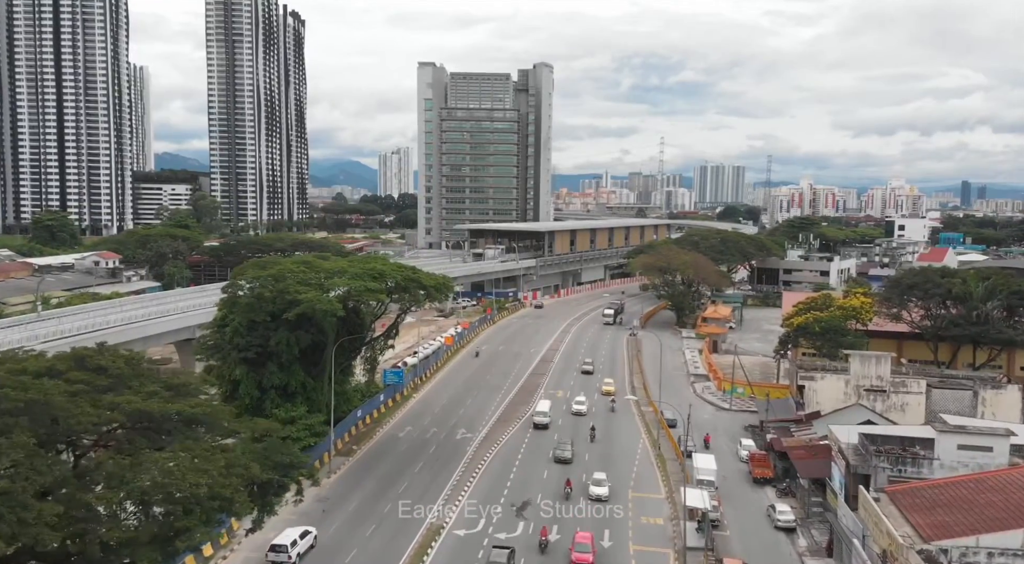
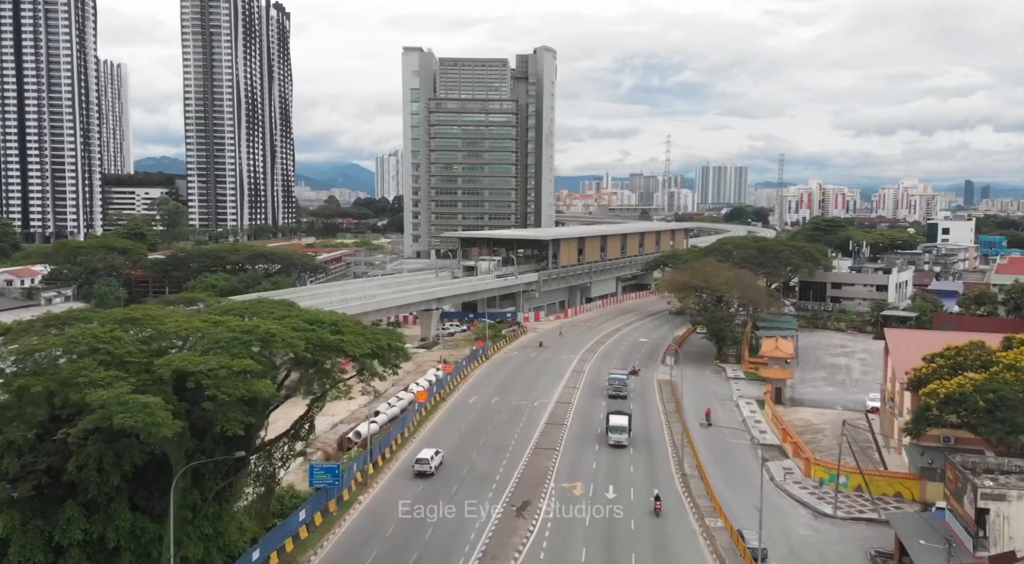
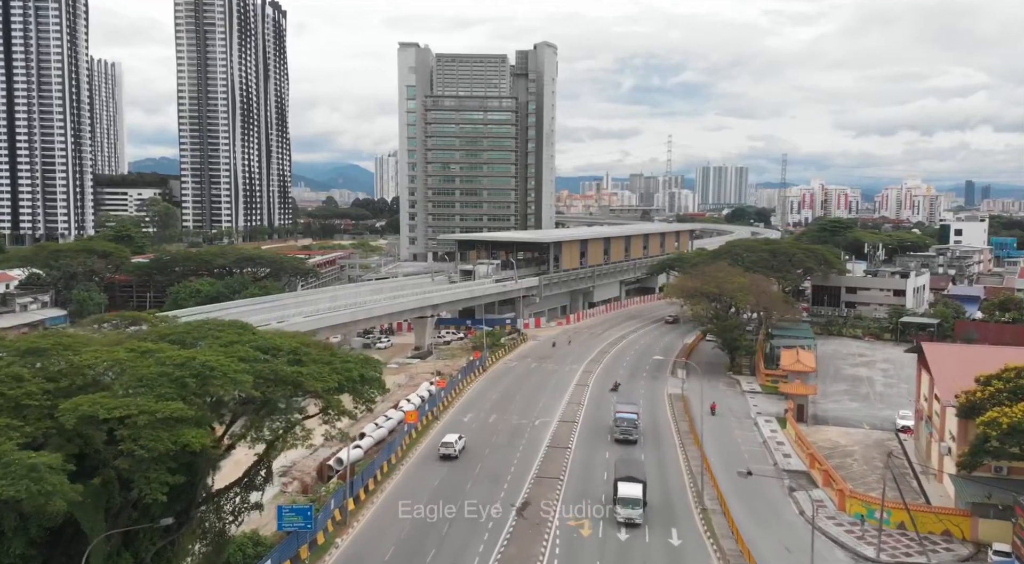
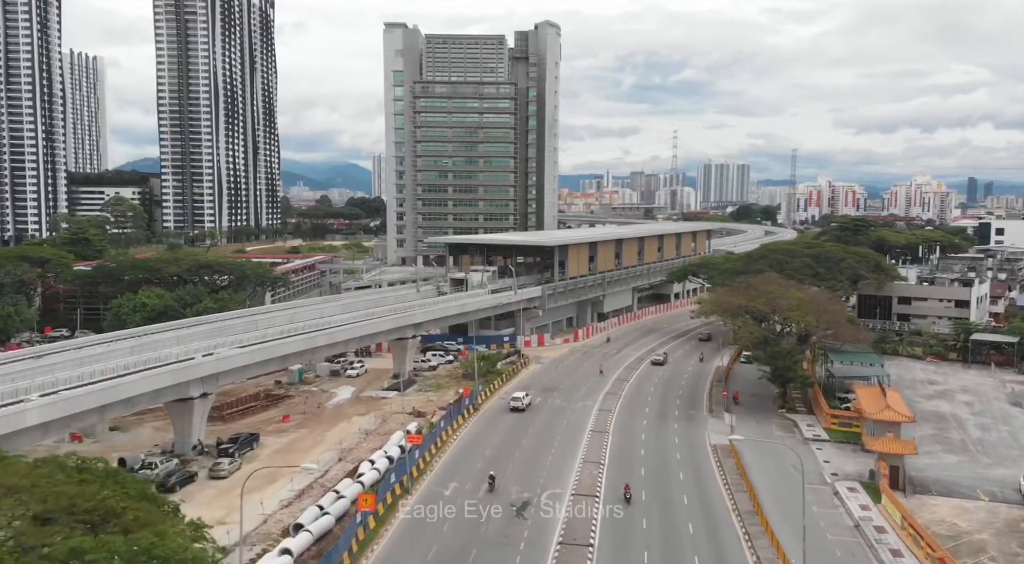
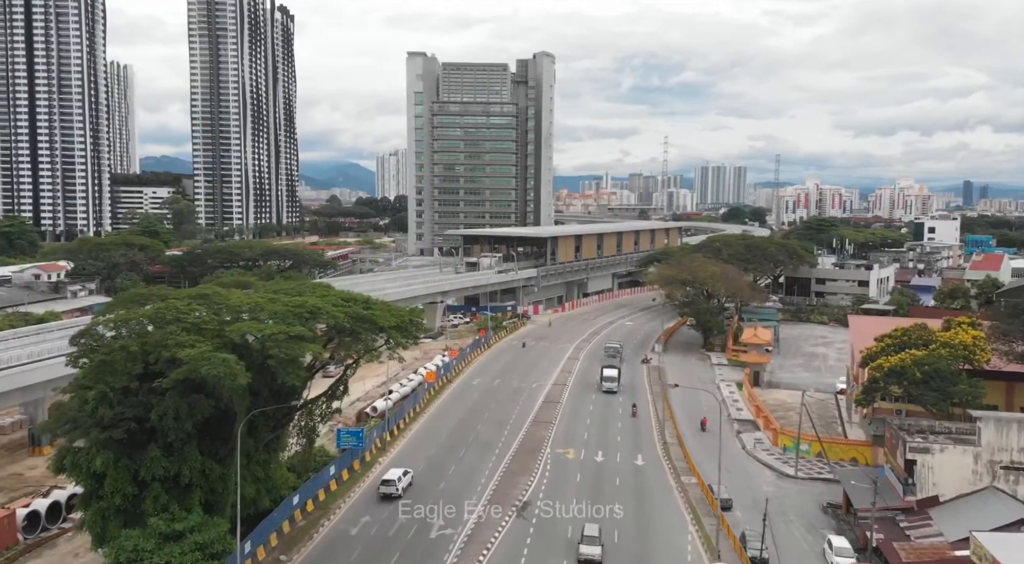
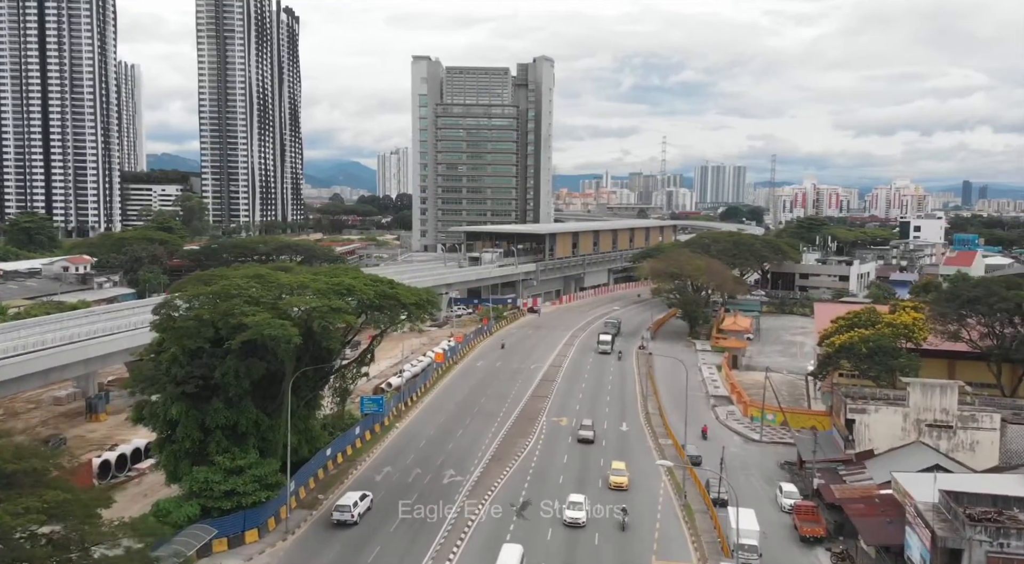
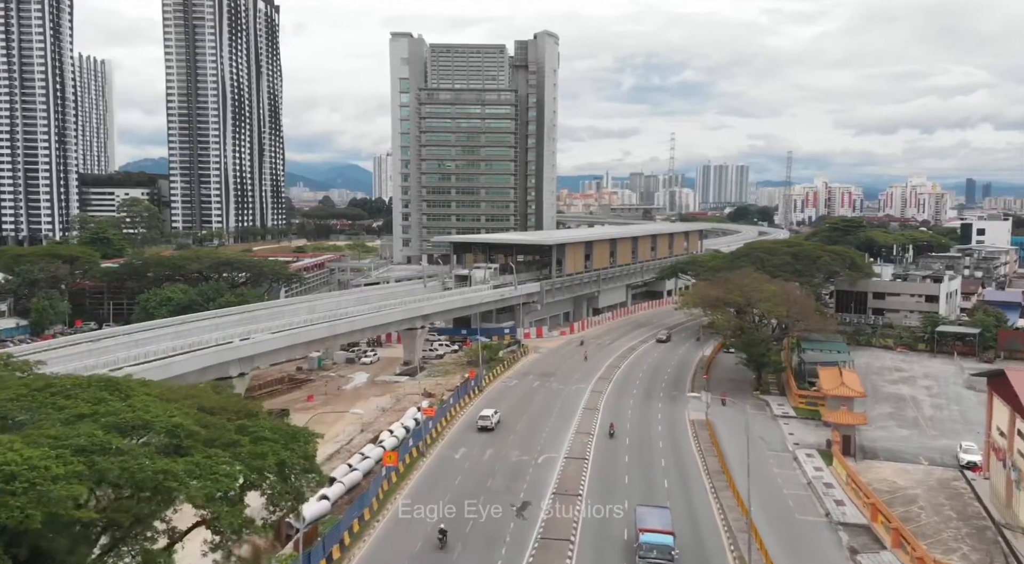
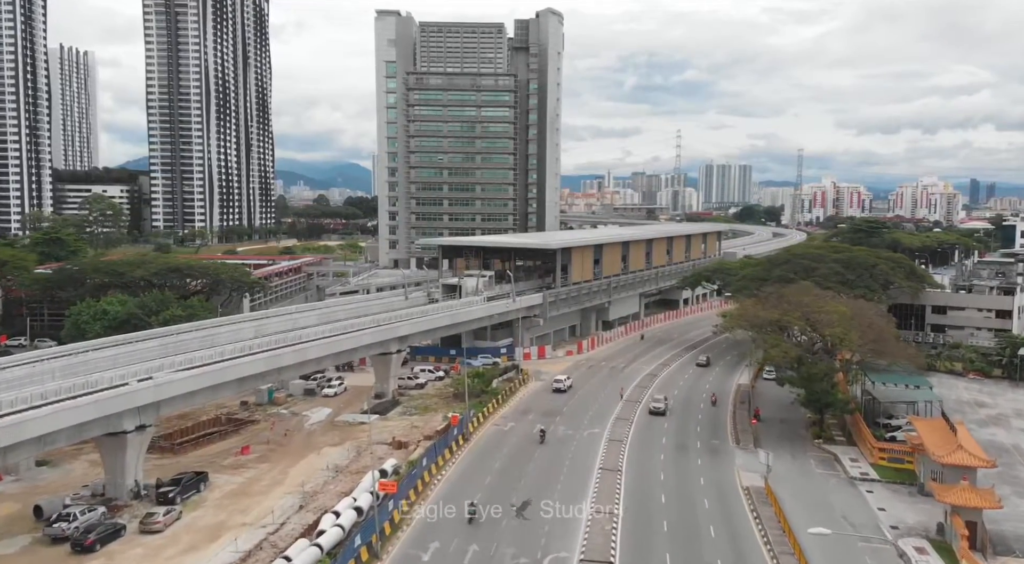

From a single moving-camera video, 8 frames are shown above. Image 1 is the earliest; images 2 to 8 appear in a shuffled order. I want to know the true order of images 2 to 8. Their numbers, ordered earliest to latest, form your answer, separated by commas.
6, 5, 2, 3, 7, 4, 8
